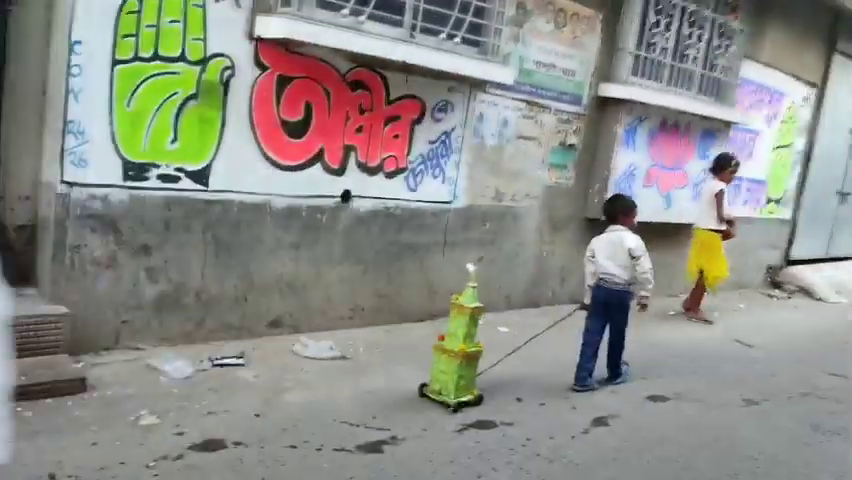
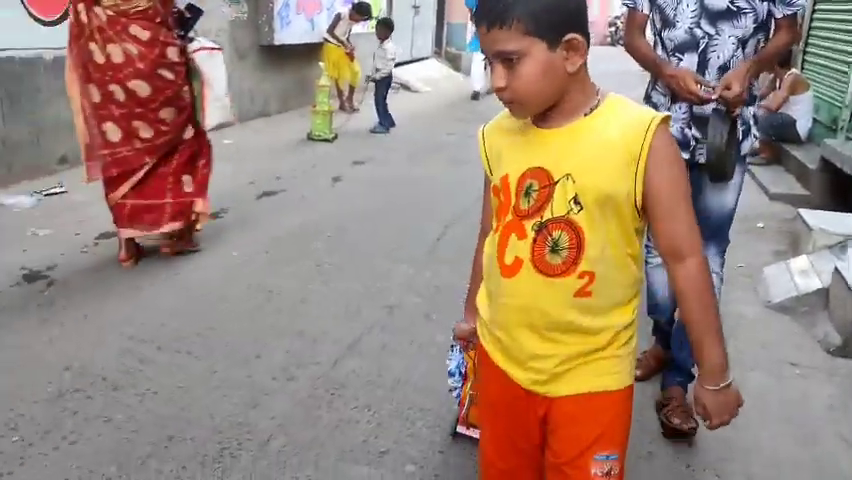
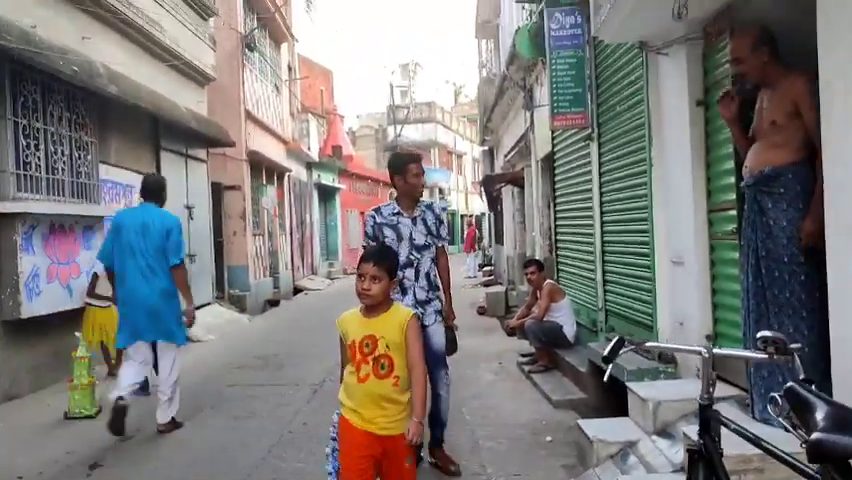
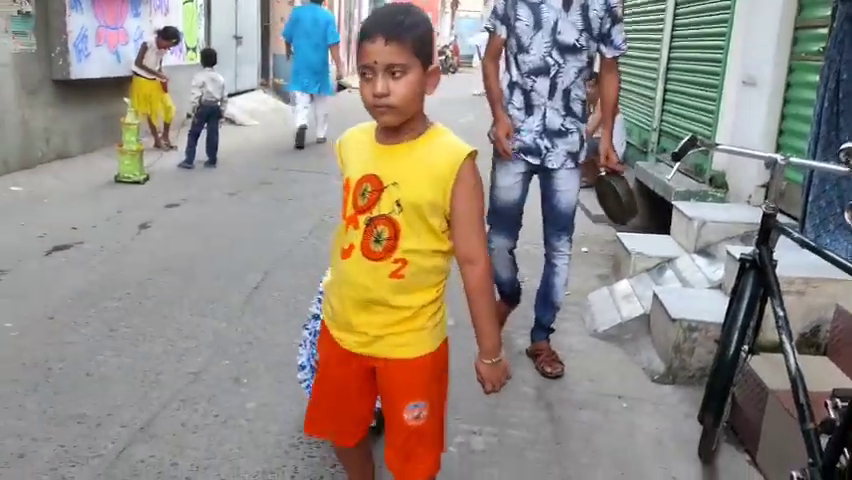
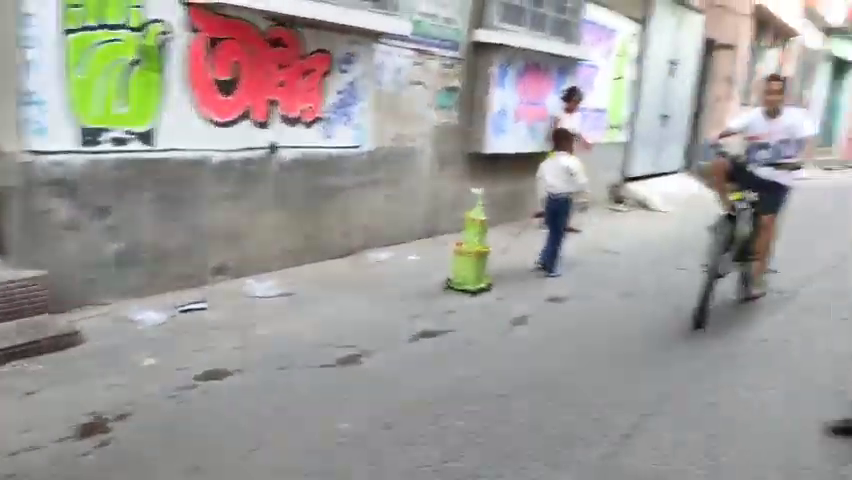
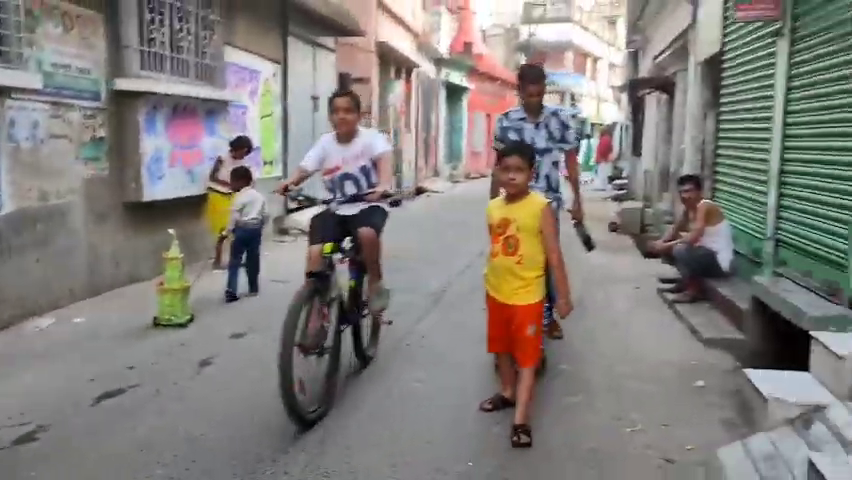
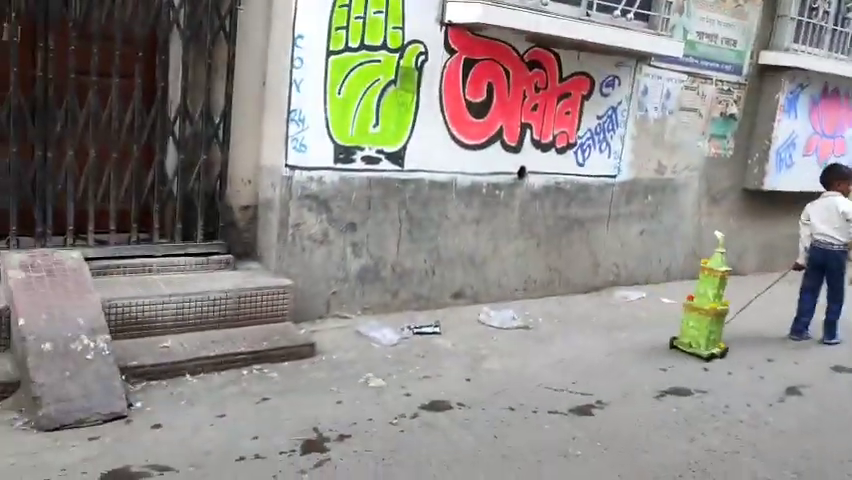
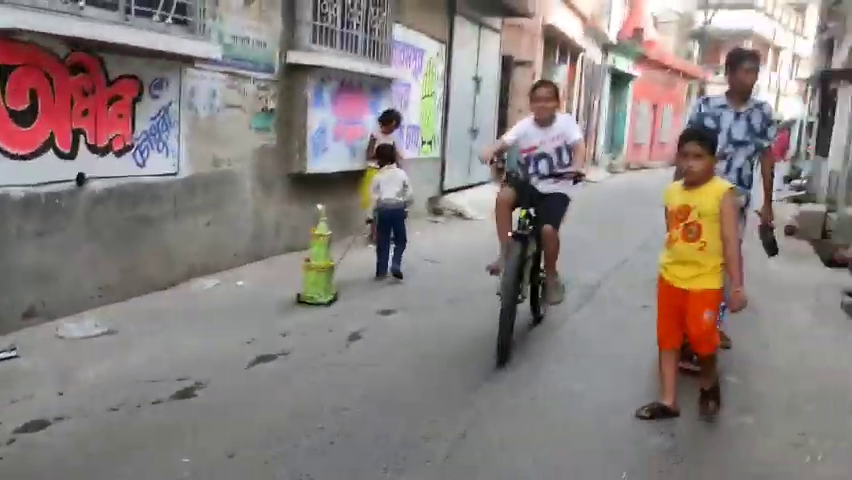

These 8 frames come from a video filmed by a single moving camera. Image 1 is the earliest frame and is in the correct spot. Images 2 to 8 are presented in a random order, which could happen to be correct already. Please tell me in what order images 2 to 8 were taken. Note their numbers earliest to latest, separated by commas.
7, 5, 8, 6, 3, 4, 2
